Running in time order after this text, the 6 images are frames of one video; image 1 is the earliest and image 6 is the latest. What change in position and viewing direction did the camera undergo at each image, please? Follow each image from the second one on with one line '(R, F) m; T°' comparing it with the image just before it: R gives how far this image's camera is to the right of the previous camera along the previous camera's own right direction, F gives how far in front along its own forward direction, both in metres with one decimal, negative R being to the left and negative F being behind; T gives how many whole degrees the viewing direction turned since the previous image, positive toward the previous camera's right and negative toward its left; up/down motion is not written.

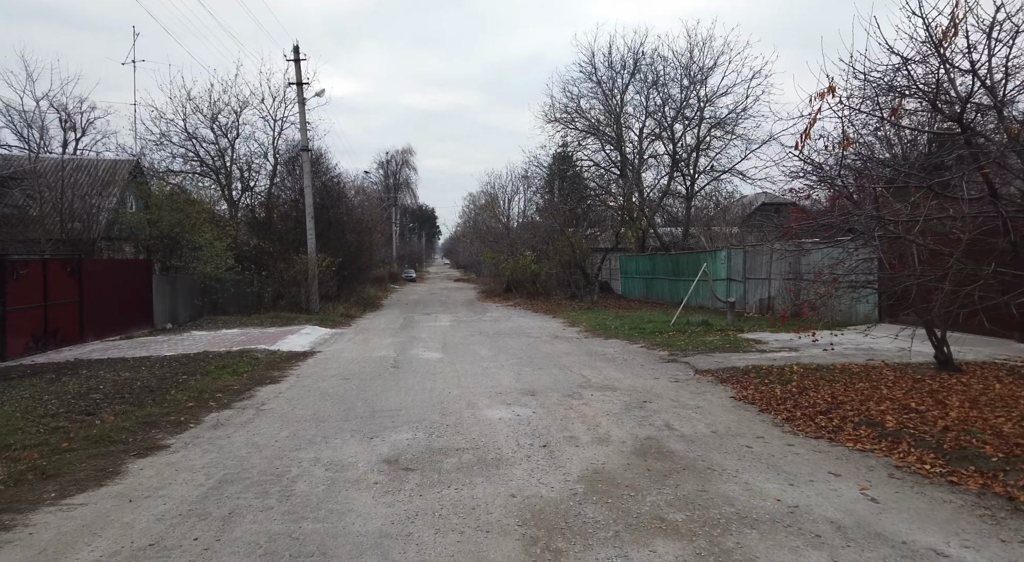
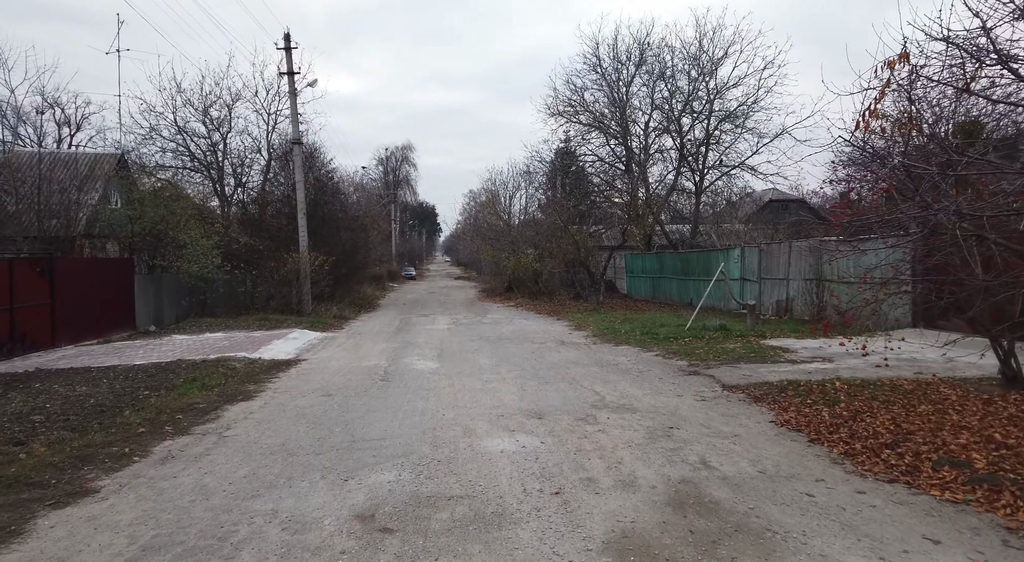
(0.0, +1.1) m; 0°
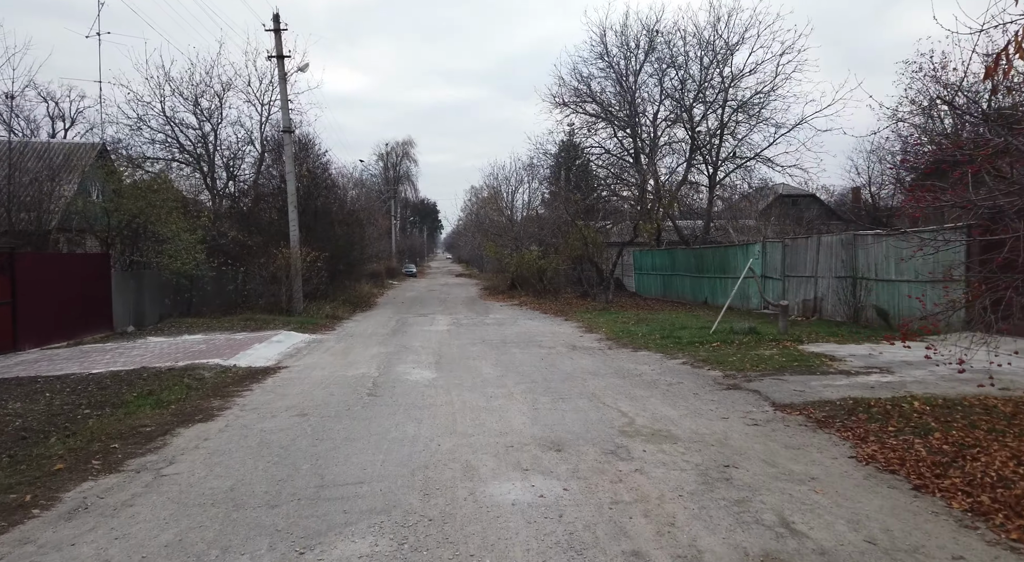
(-0.1, +1.3) m; 0°
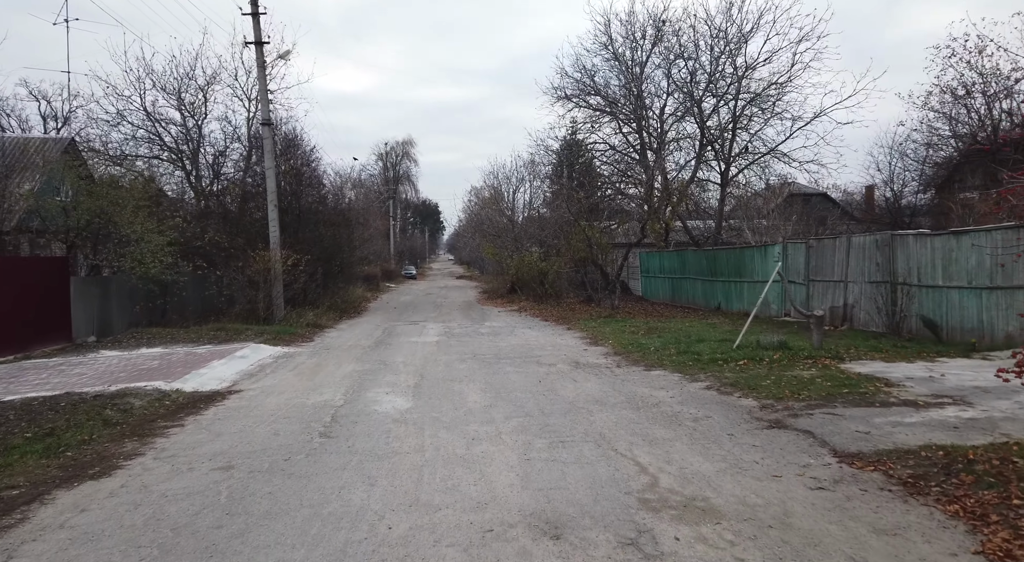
(+0.2, +1.6) m; 0°
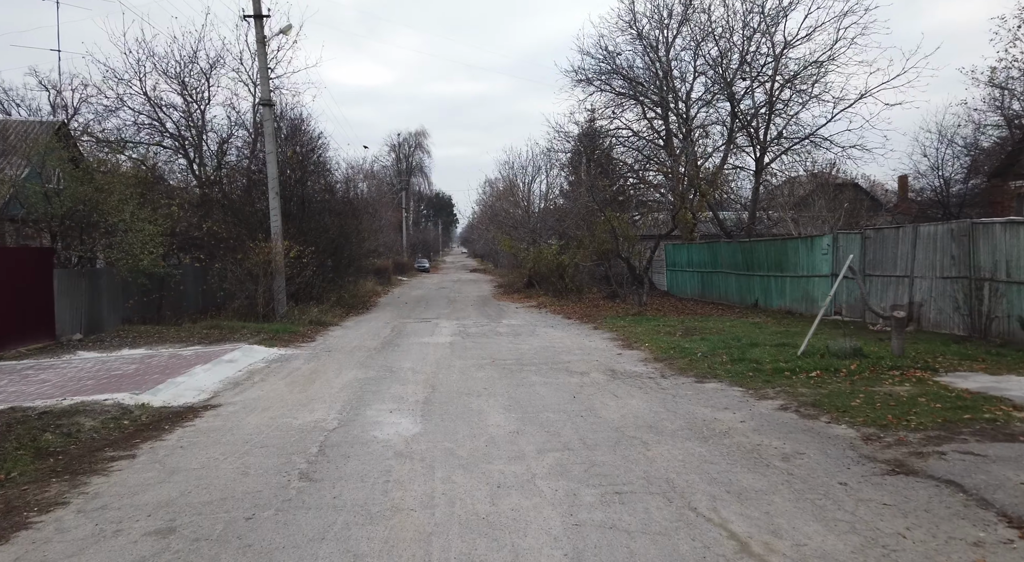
(-0.2, +1.5) m; -1°
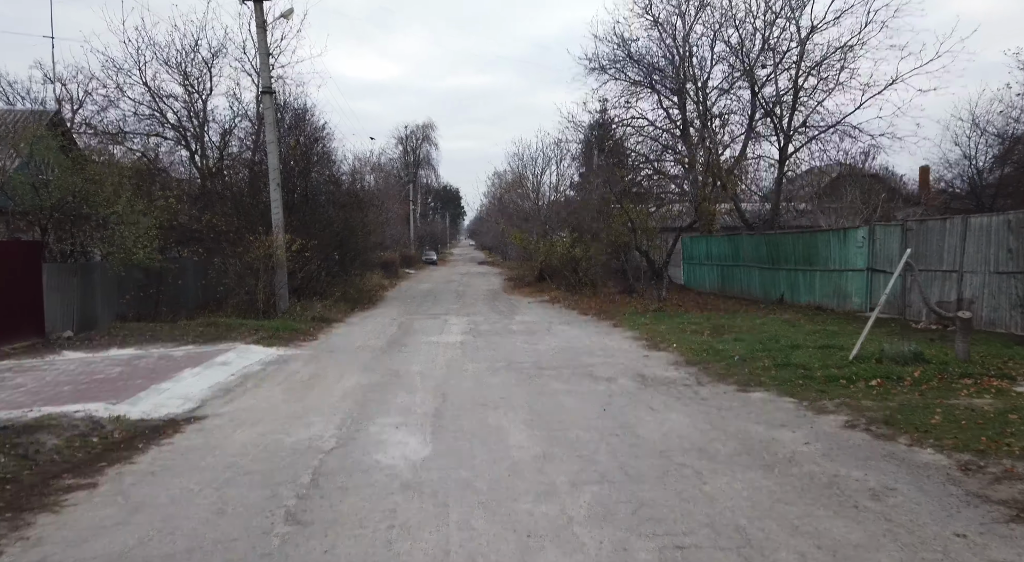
(-0.2, +0.9) m; -1°
